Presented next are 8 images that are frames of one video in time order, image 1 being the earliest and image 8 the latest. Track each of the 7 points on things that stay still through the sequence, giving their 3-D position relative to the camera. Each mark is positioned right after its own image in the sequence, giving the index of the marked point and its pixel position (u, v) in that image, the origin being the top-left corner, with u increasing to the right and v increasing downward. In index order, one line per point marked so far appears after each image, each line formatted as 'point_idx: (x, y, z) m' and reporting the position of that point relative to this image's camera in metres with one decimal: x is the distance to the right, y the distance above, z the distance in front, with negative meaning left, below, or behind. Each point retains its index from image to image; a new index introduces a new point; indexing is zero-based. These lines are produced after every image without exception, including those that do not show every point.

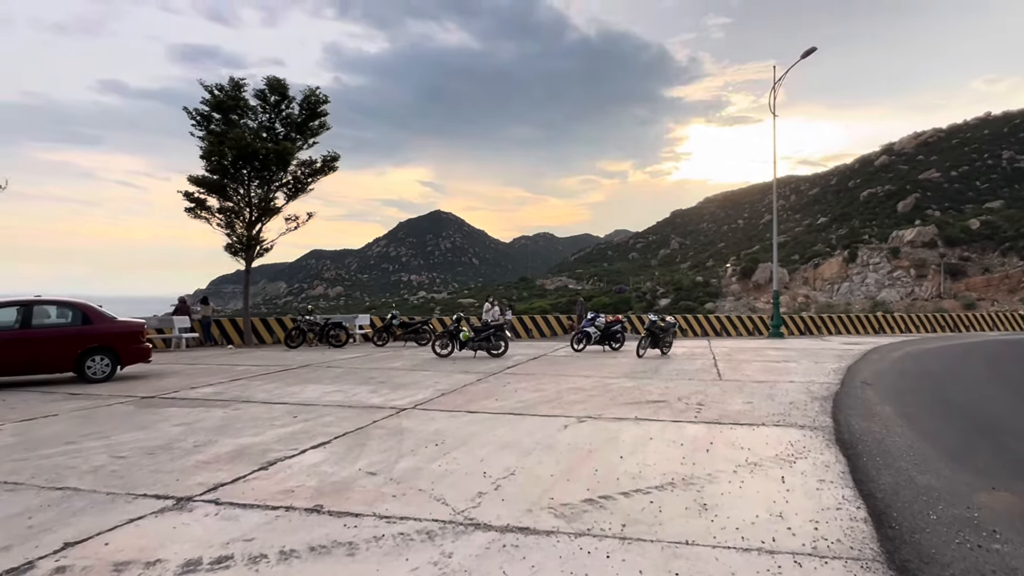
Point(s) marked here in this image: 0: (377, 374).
0: (-2.3, -1.5, +11.6) m
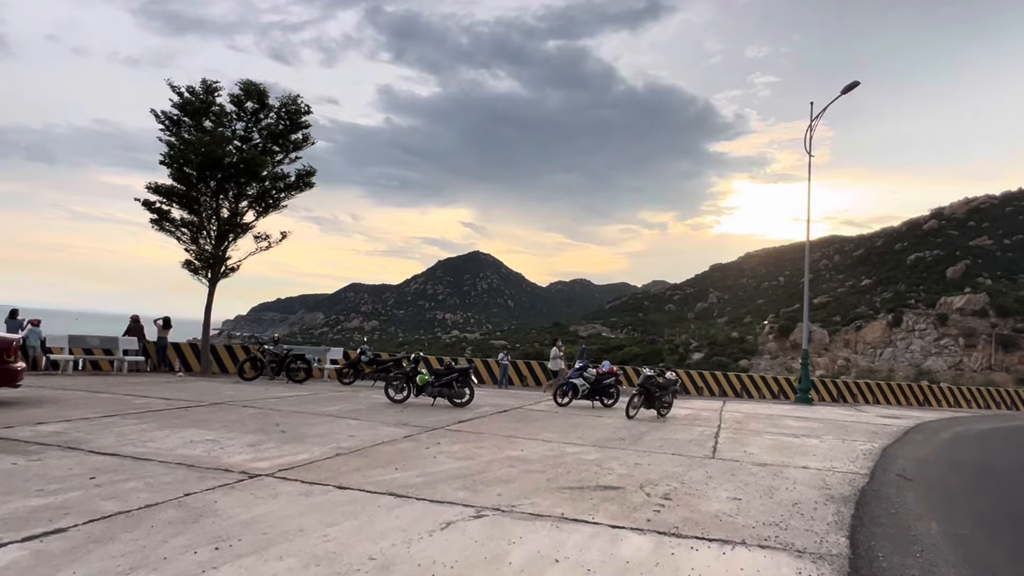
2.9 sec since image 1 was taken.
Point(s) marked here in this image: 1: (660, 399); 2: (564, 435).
0: (-3.1, -1.8, +9.5) m
1: (+2.8, -2.1, +12.9) m
2: (+0.8, -2.1, +9.9) m
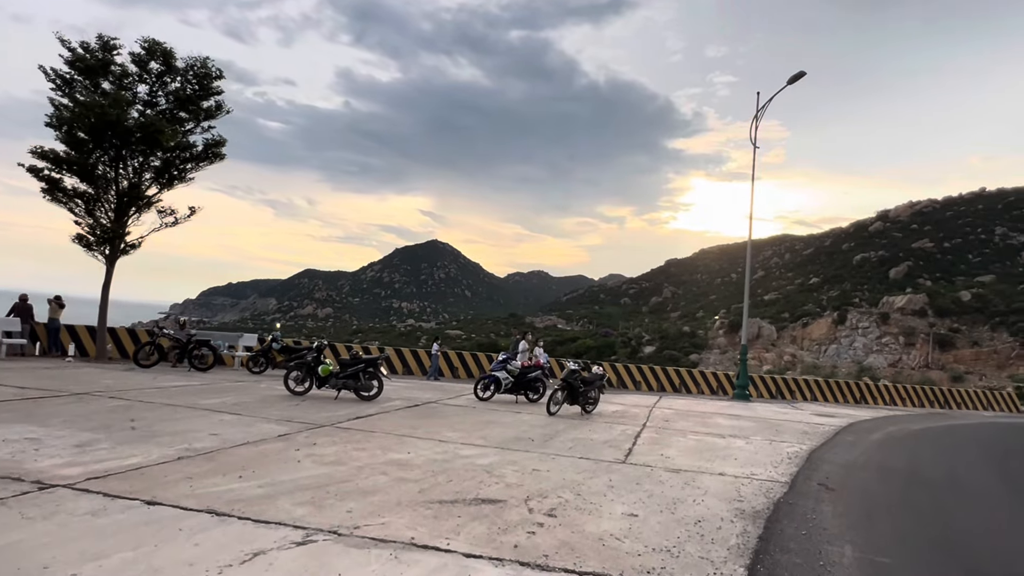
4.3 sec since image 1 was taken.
0: (-4.4, -1.5, +8.4) m
1: (+1.3, -1.9, +12.1) m
2: (-0.6, -1.9, +9.0) m
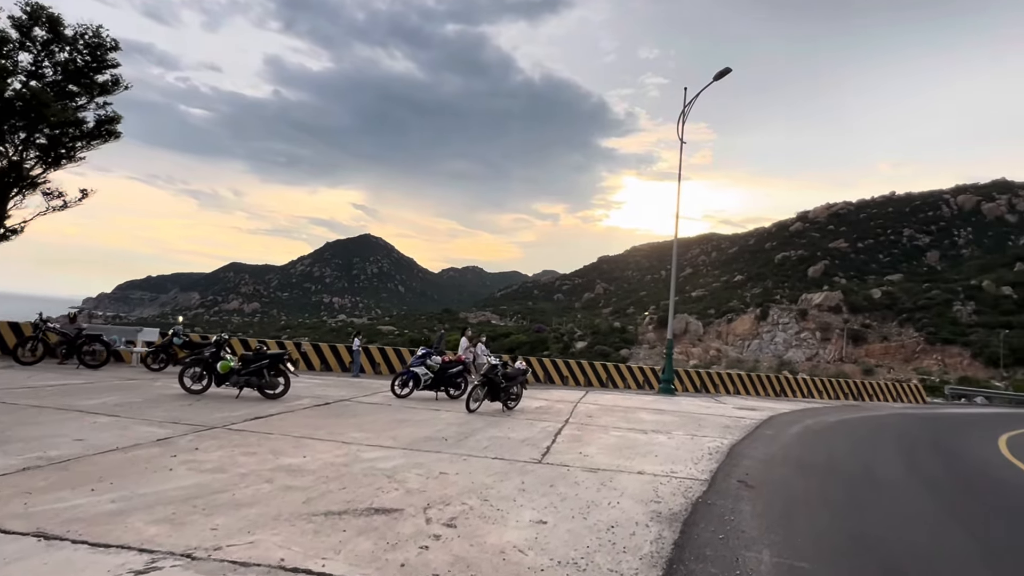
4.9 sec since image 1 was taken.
0: (-5.4, -1.4, +7.4) m
1: (-0.1, -1.7, +11.6) m
2: (-1.7, -1.8, +8.4) m
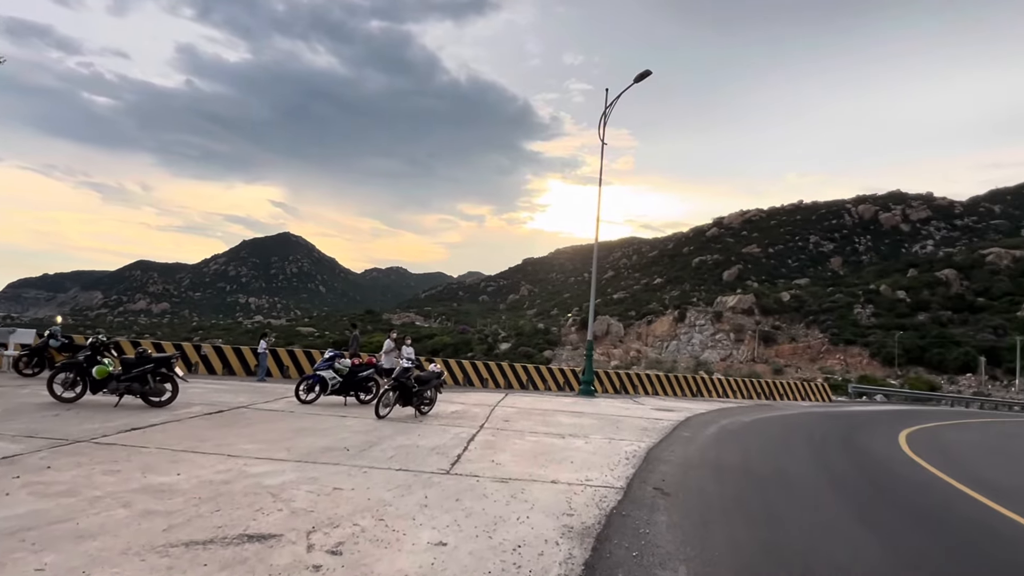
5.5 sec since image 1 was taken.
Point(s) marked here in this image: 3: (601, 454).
0: (-6.3, -1.3, +6.2) m
1: (-1.5, -1.7, +11.0) m
2: (-2.7, -1.8, +7.6) m
3: (+1.2, -2.2, +8.9) m
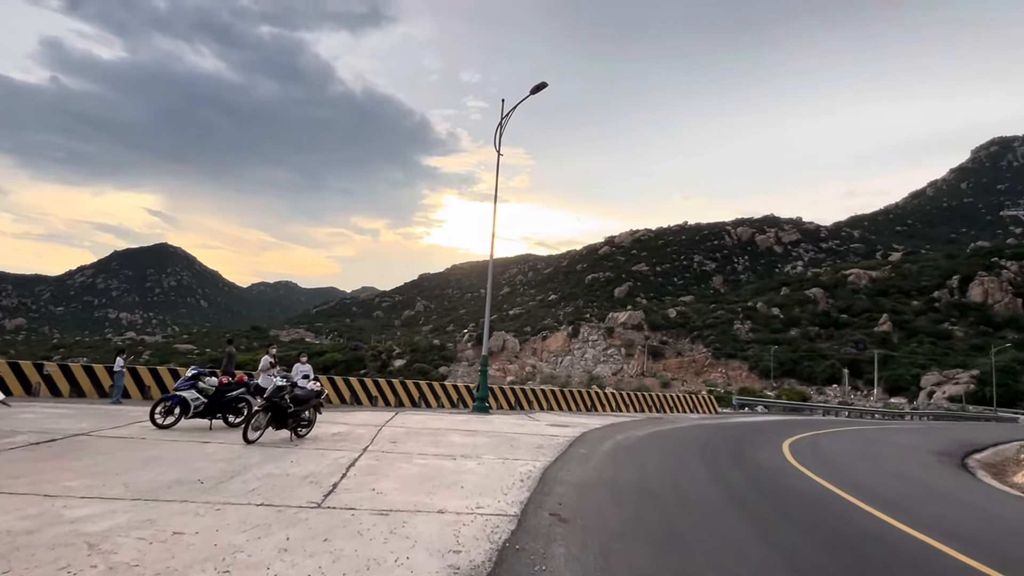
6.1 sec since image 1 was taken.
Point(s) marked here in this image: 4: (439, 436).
0: (-7.2, -1.3, +4.6) m
1: (-3.2, -1.9, +10.0) m
2: (-3.8, -1.8, +6.5) m
3: (-0.2, -2.3, +8.3) m
4: (-1.3, -2.6, +11.8) m
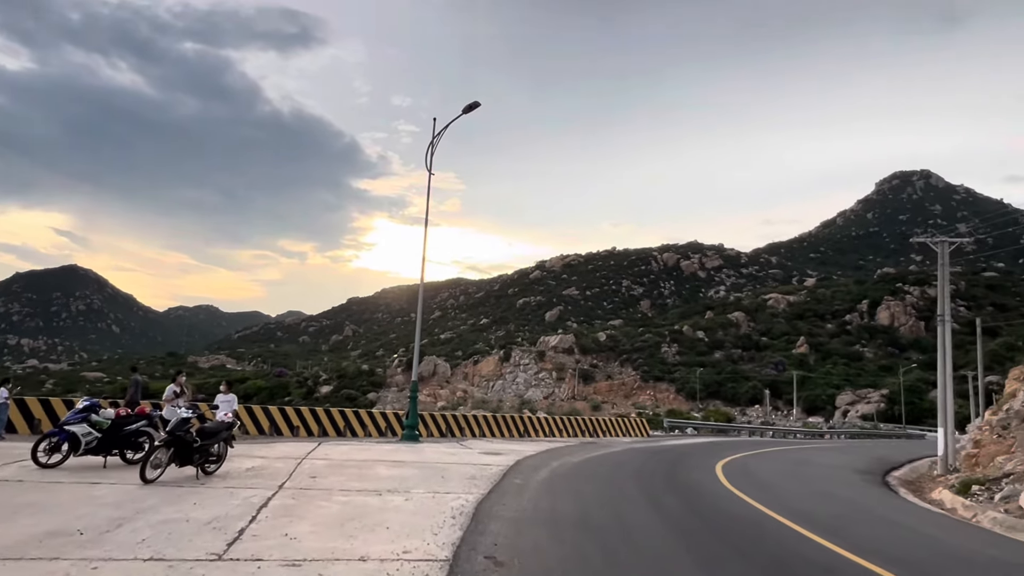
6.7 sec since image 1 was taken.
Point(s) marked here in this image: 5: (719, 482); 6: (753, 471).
0: (-7.5, -1.4, +3.3) m
1: (-4.1, -2.2, +9.1) m
2: (-4.4, -2.0, +5.5) m
3: (-1.0, -2.5, +7.6) m
4: (-2.4, -2.9, +11.0) m
5: (+4.5, -4.2, +14.8) m
6: (+6.3, -4.8, +17.9) m
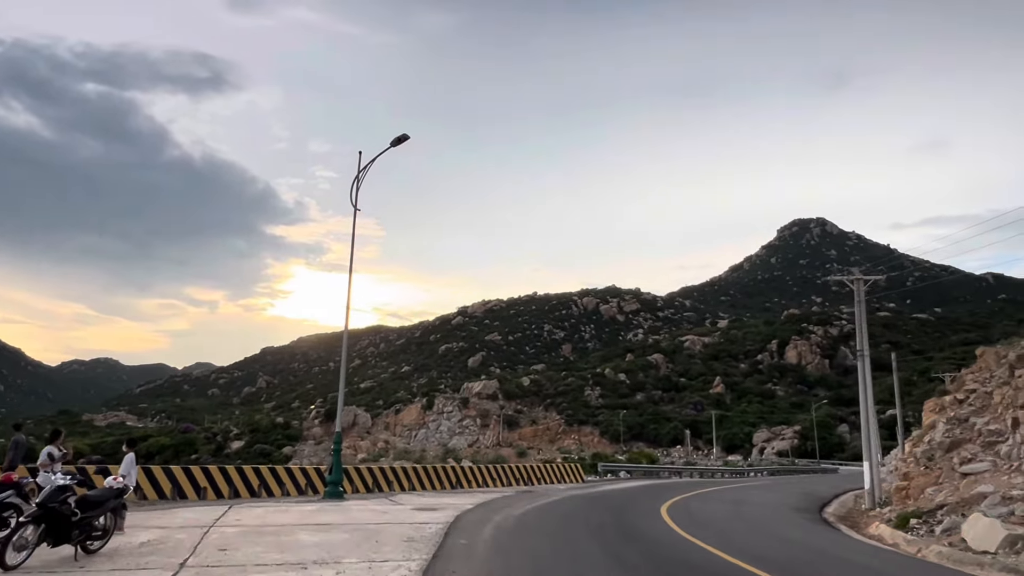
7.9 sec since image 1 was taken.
0: (-7.4, -1.5, +1.4) m
1: (-4.7, -2.6, +7.5) m
2: (-4.6, -2.2, +3.9) m
3: (-1.4, -2.8, +6.4) m
4: (-3.2, -3.5, +9.6) m
5: (+3.2, -5.0, +14.0) m
6: (+4.7, -5.7, +17.2) m
